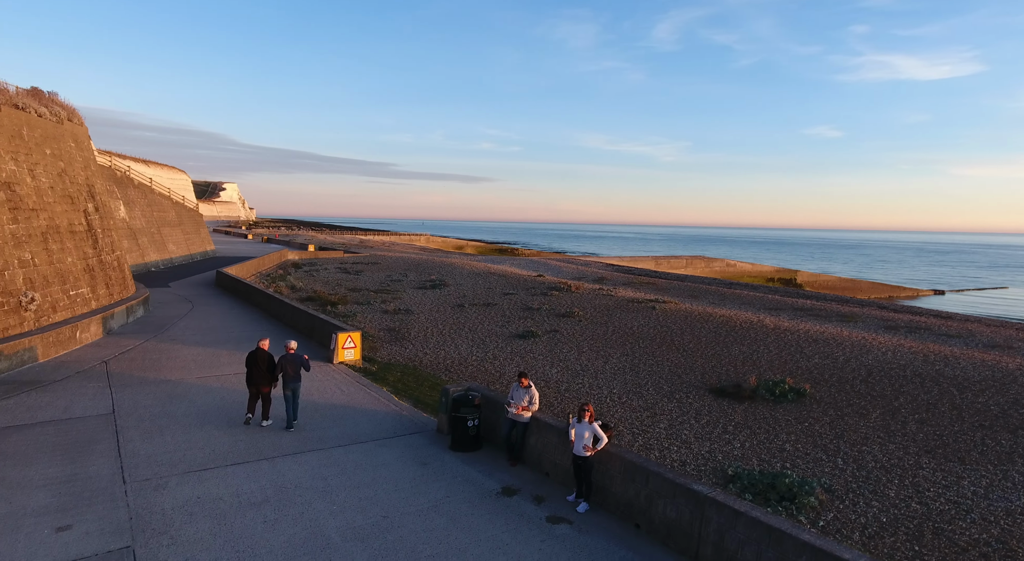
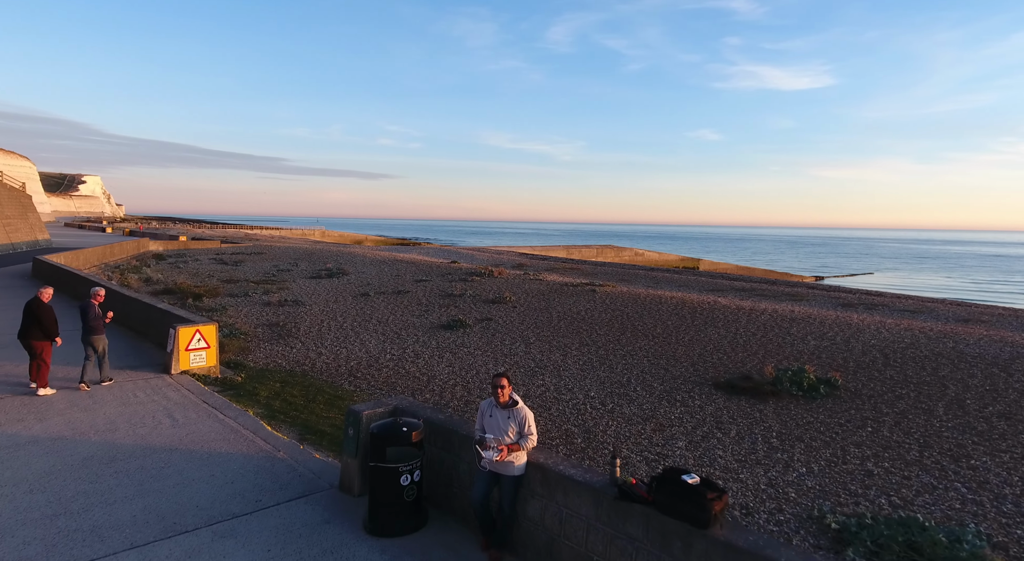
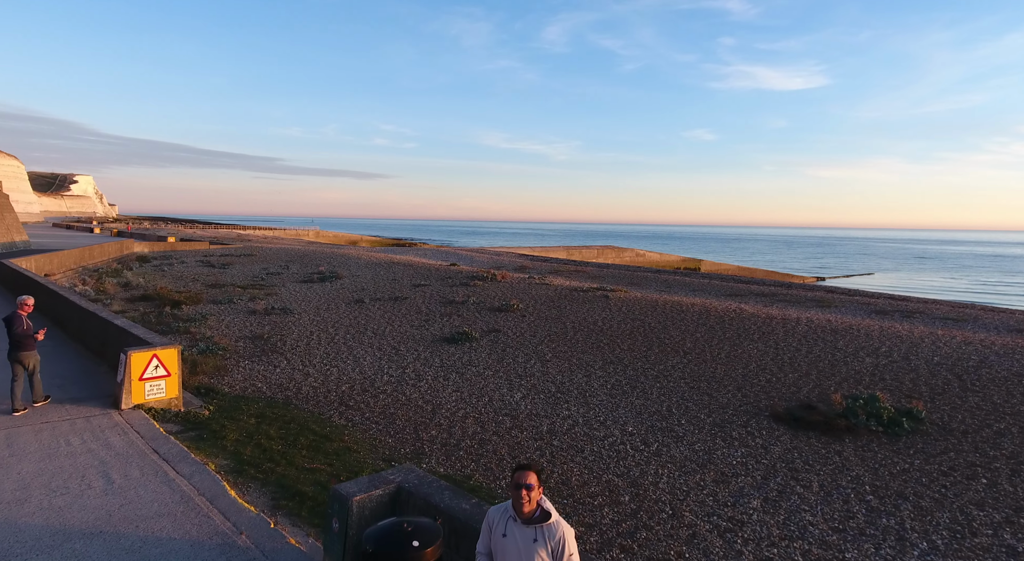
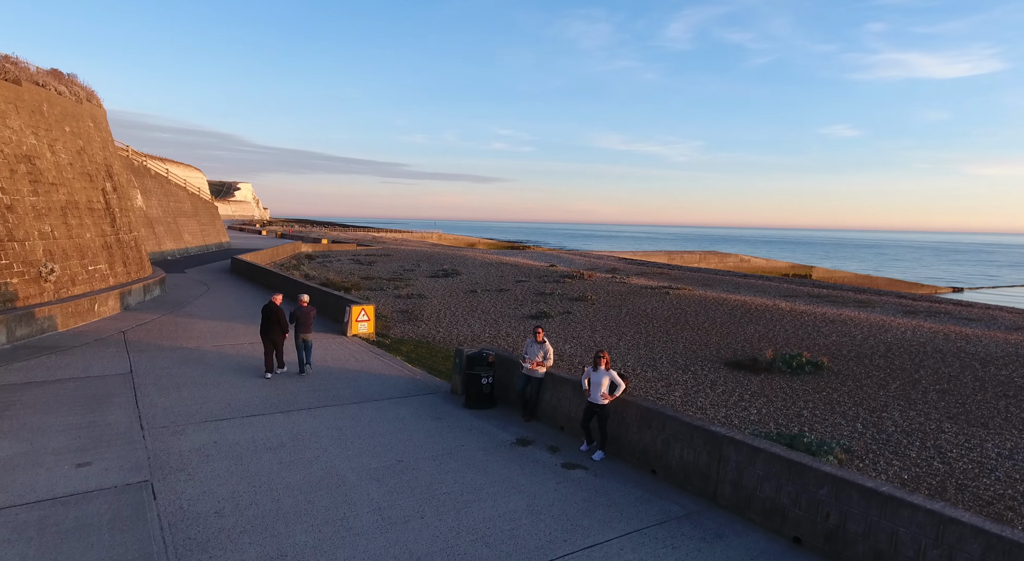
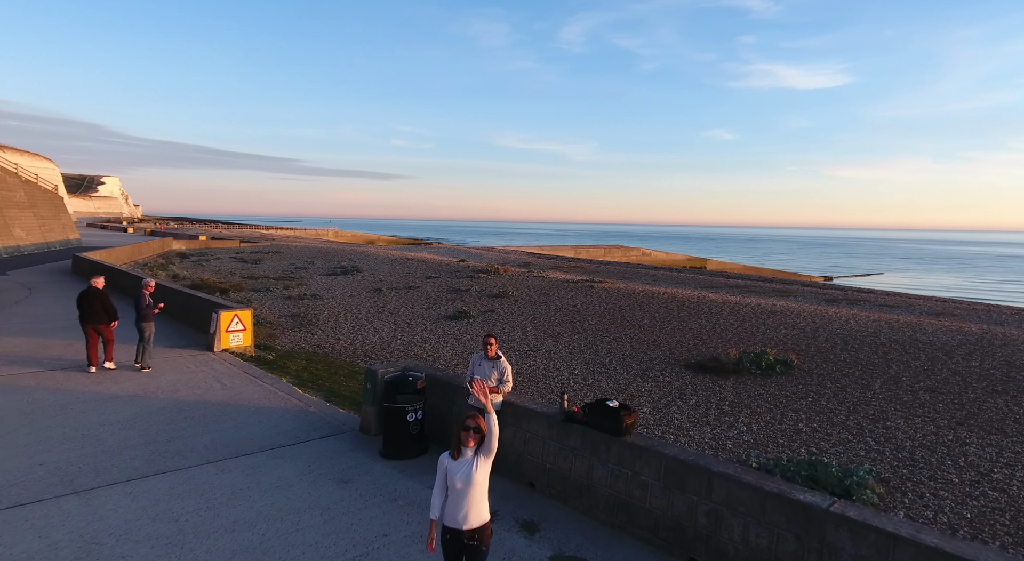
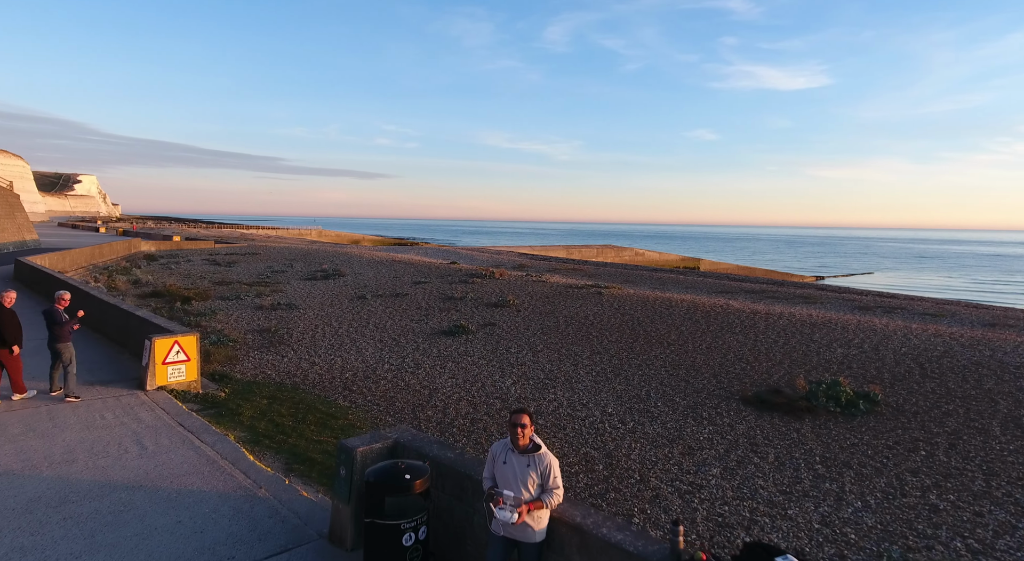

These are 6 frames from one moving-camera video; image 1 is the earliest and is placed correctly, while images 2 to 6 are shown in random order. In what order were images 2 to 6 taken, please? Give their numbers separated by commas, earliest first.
4, 5, 2, 6, 3
